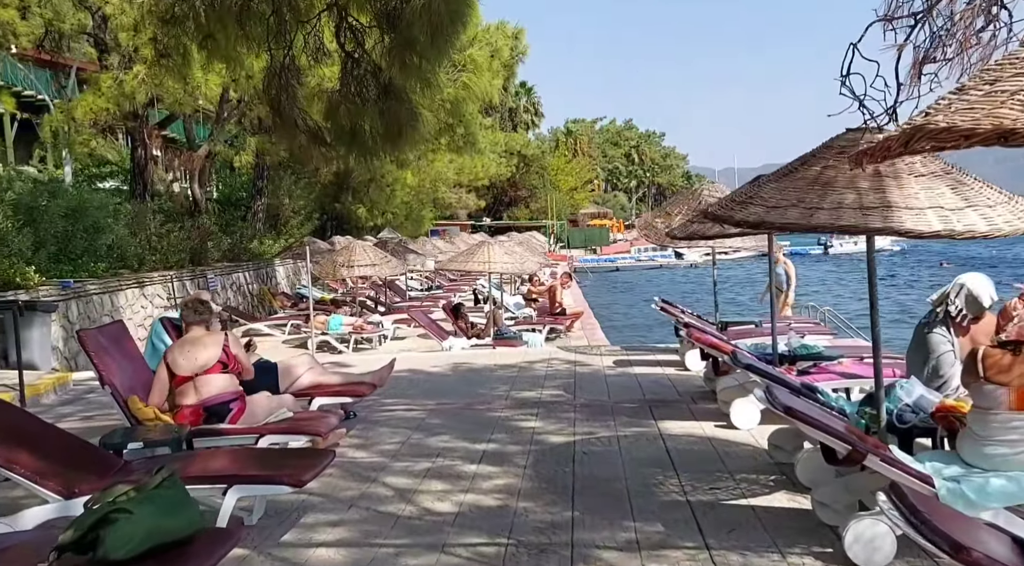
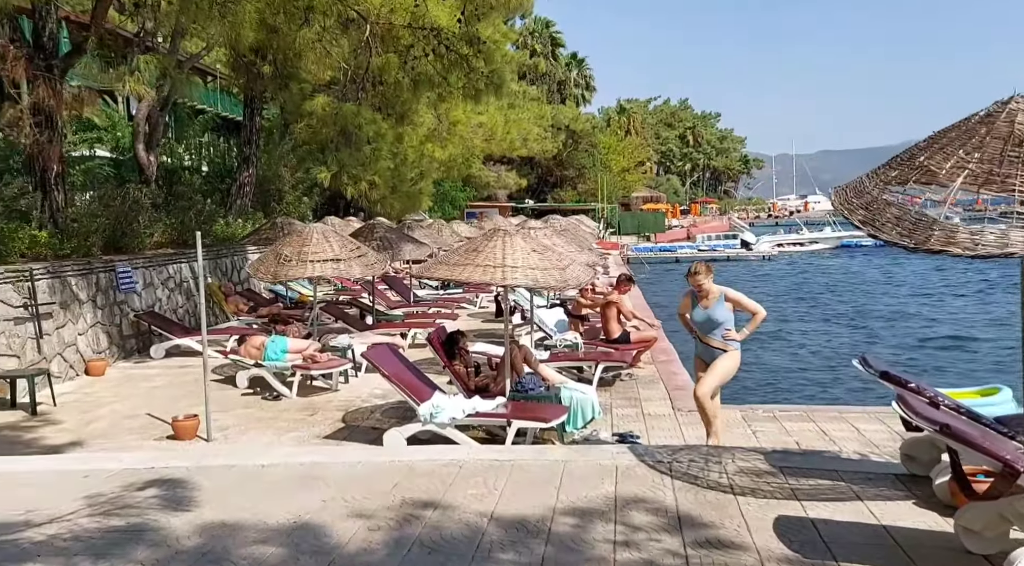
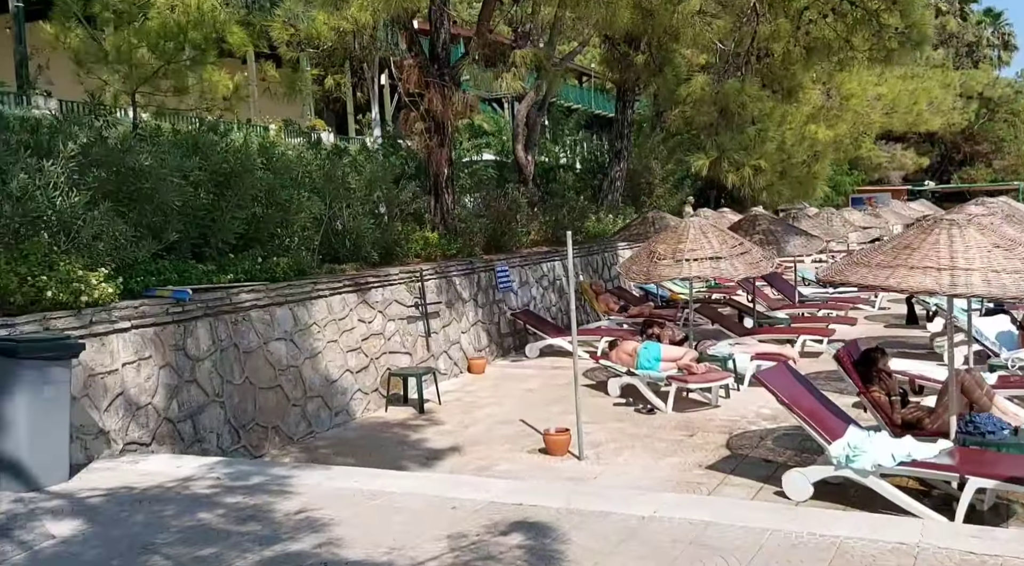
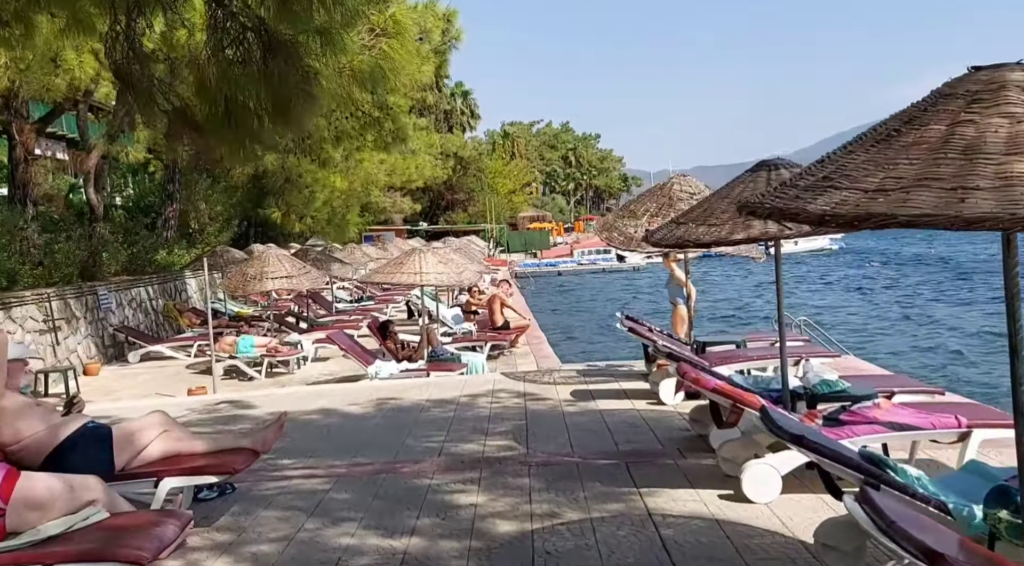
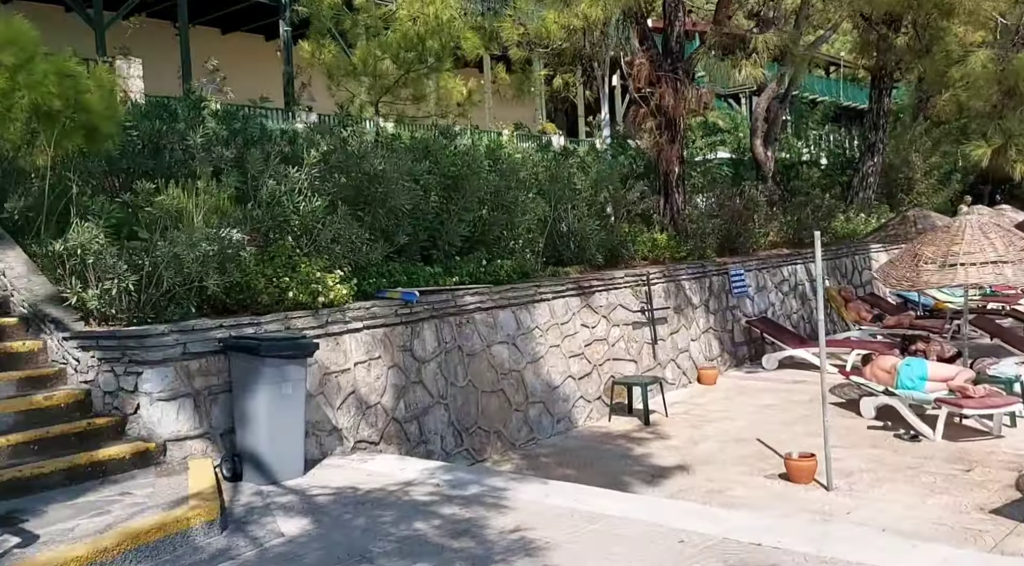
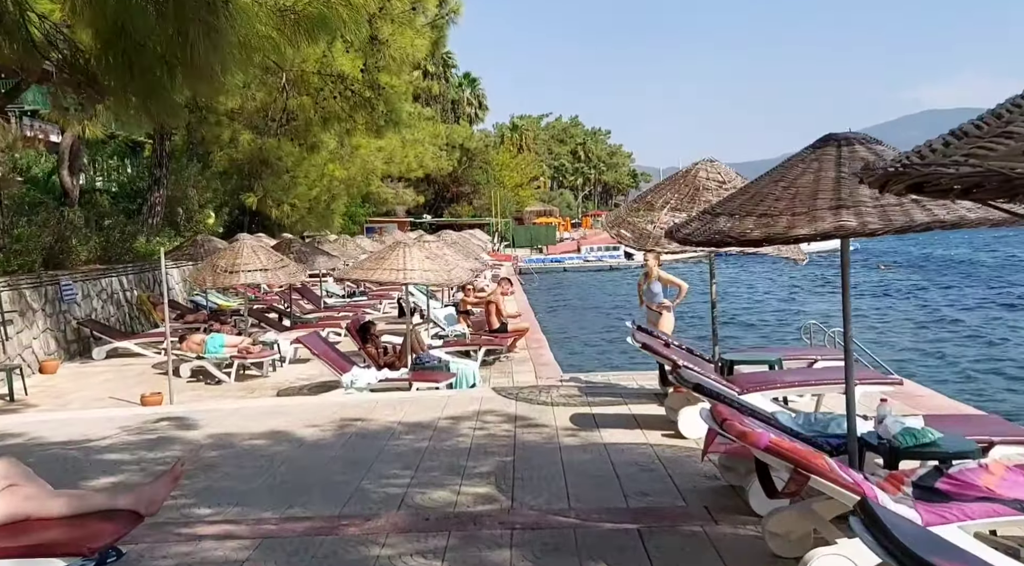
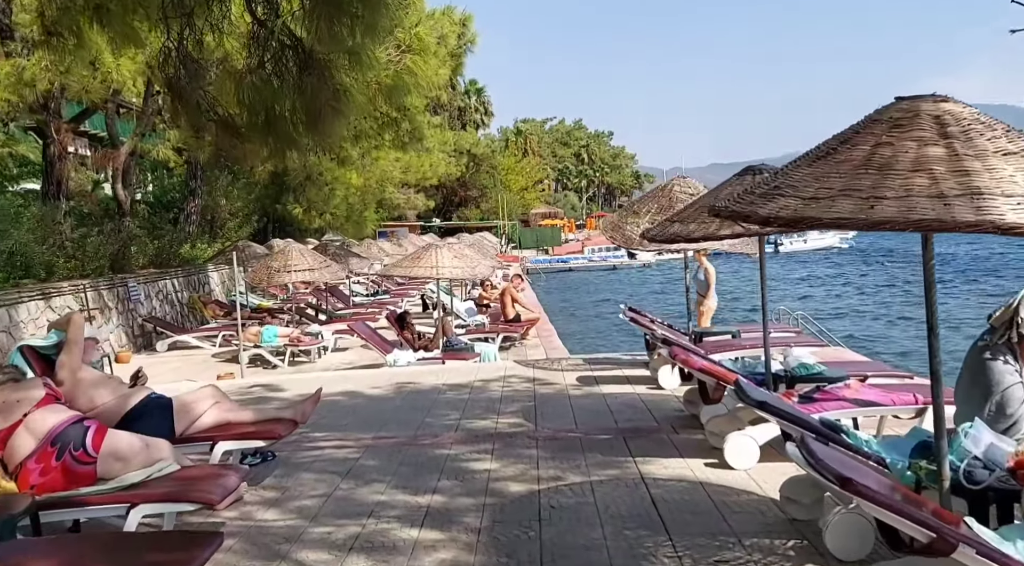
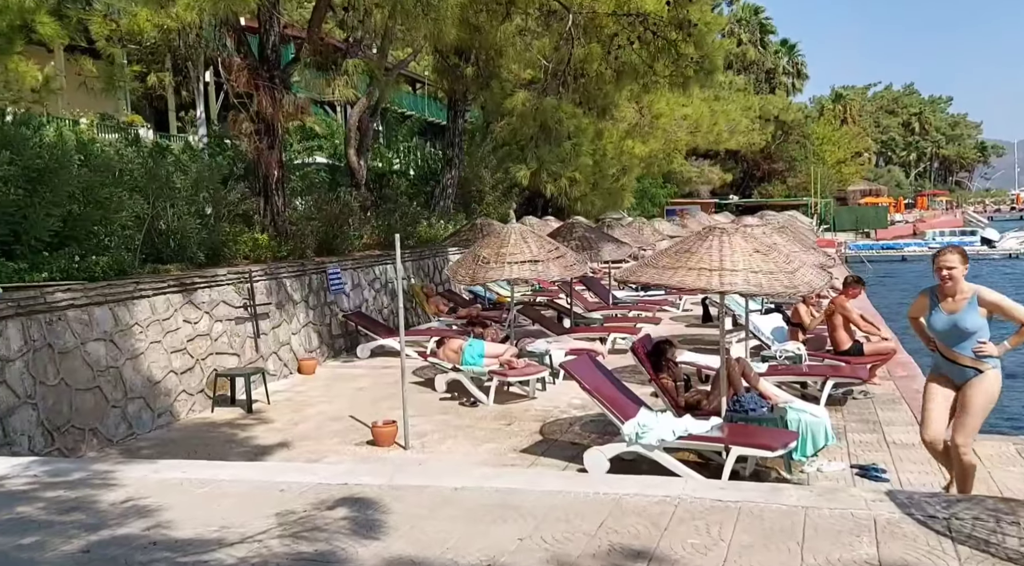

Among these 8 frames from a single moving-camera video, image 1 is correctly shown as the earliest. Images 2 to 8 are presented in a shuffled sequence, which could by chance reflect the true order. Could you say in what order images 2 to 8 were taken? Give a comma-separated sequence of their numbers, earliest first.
7, 4, 6, 2, 8, 3, 5
